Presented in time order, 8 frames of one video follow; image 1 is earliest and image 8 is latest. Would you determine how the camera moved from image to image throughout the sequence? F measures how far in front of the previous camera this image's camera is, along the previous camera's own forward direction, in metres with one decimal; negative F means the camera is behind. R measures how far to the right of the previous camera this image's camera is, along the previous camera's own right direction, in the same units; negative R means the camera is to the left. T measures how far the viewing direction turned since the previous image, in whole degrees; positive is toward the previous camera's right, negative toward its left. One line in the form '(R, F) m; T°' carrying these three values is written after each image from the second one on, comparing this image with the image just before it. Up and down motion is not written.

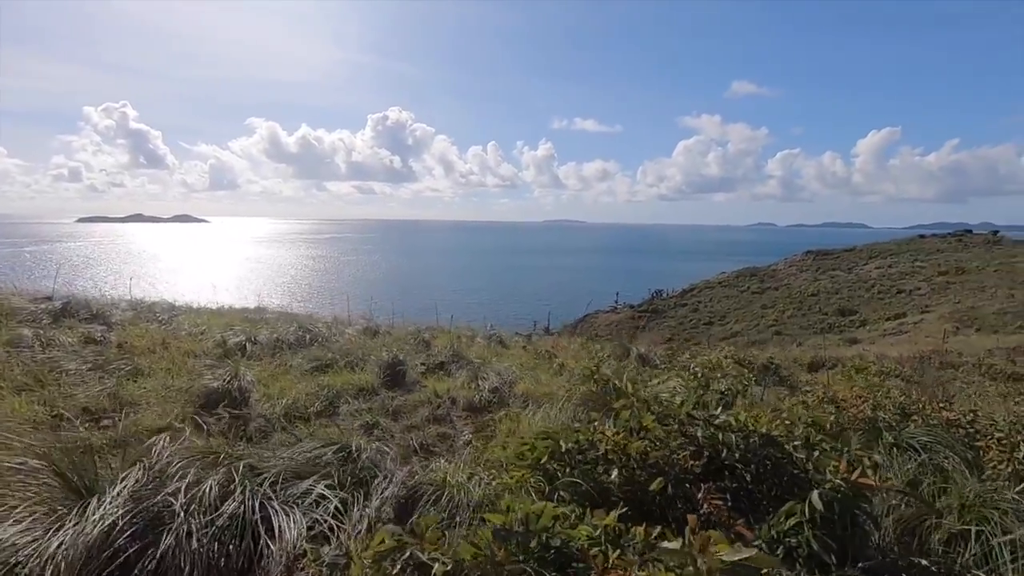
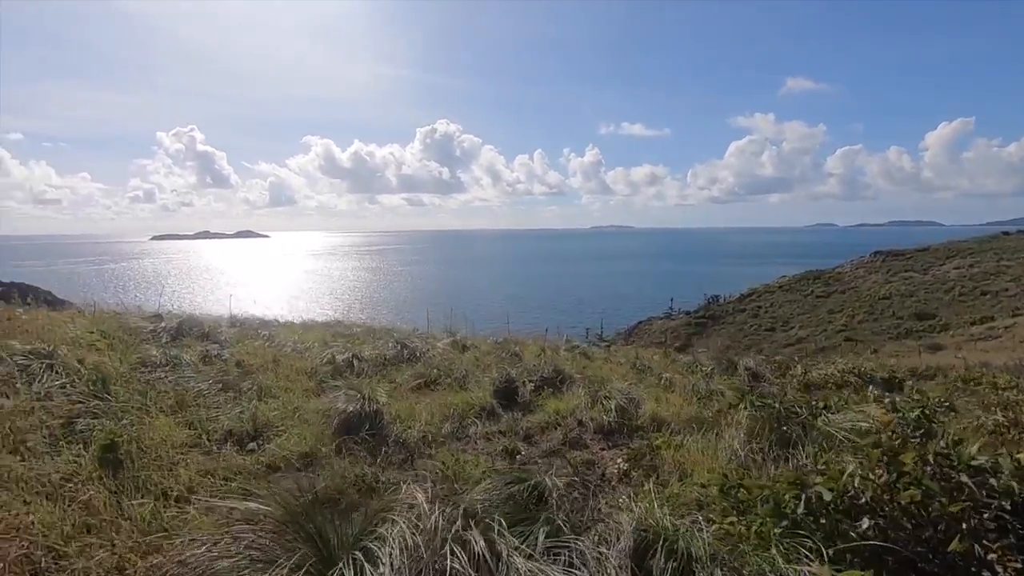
(-0.8, +0.2) m; -5°
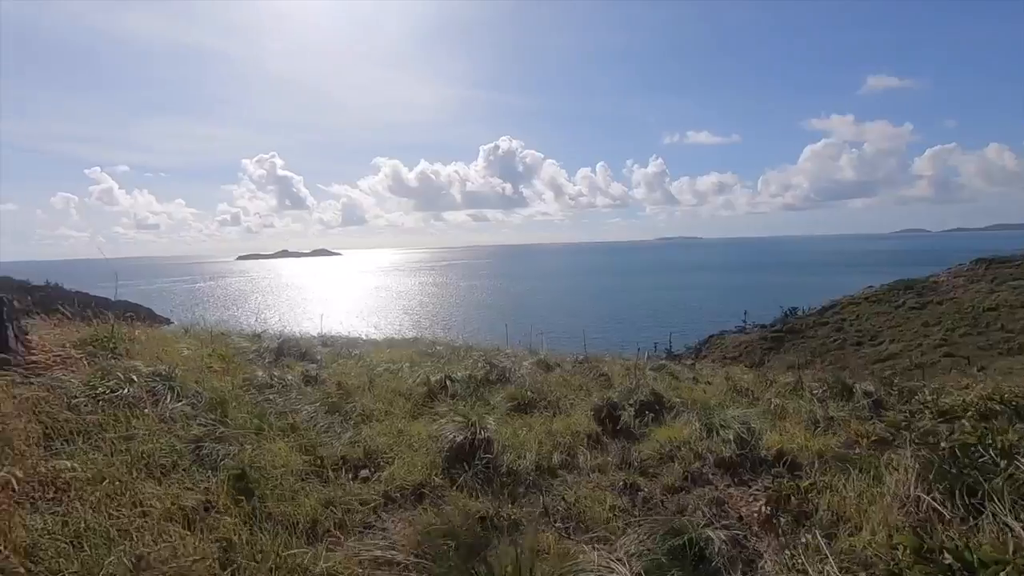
(-0.4, +0.2) m; -7°
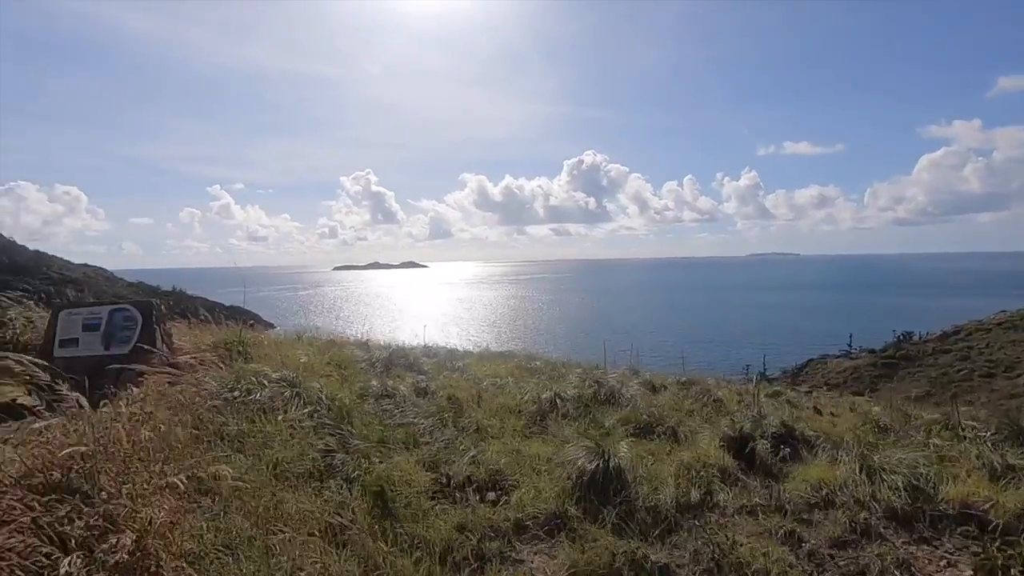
(-0.4, +0.2) m; -9°
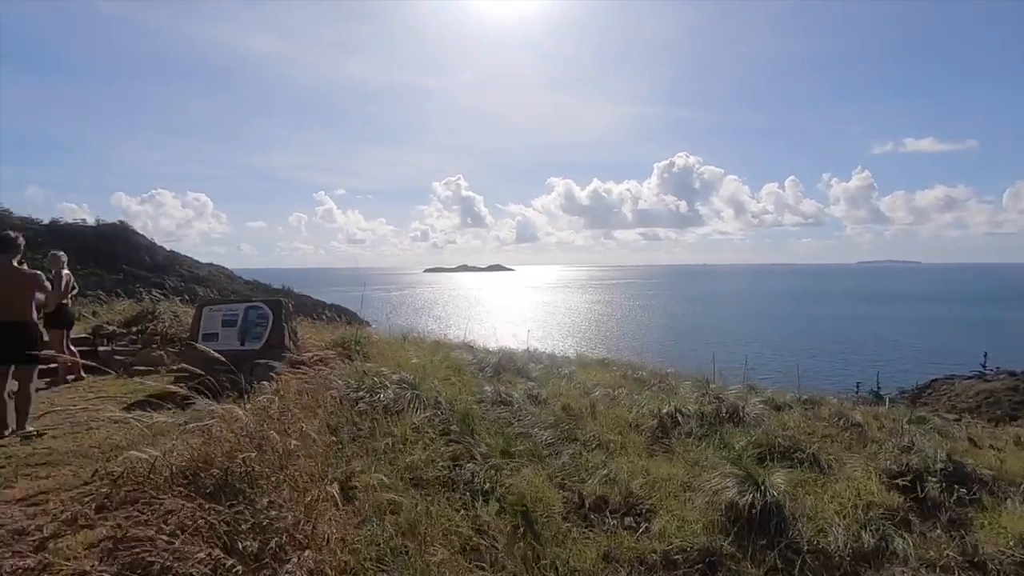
(-0.4, +0.2) m; -9°
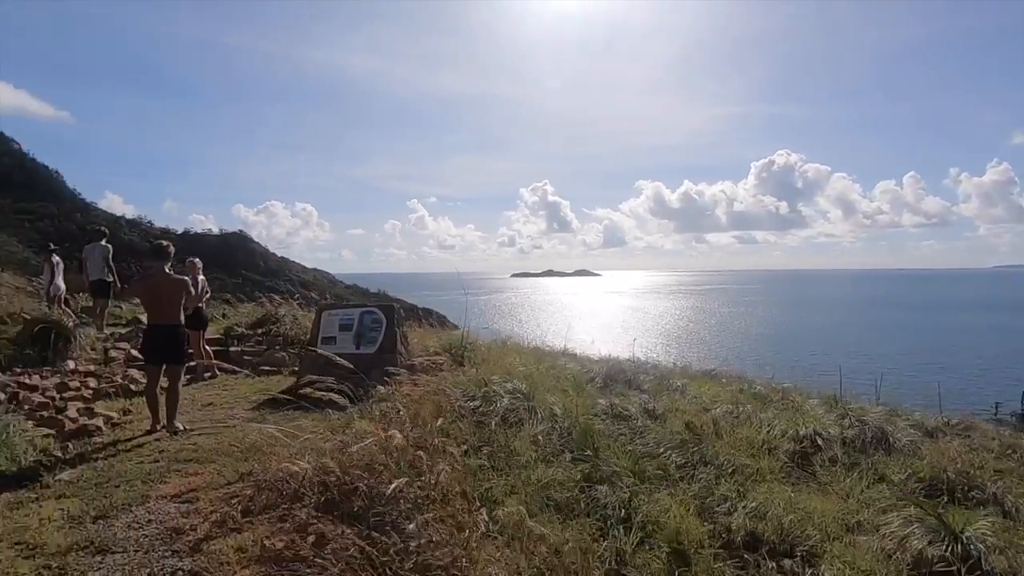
(-0.4, +0.2) m; -9°
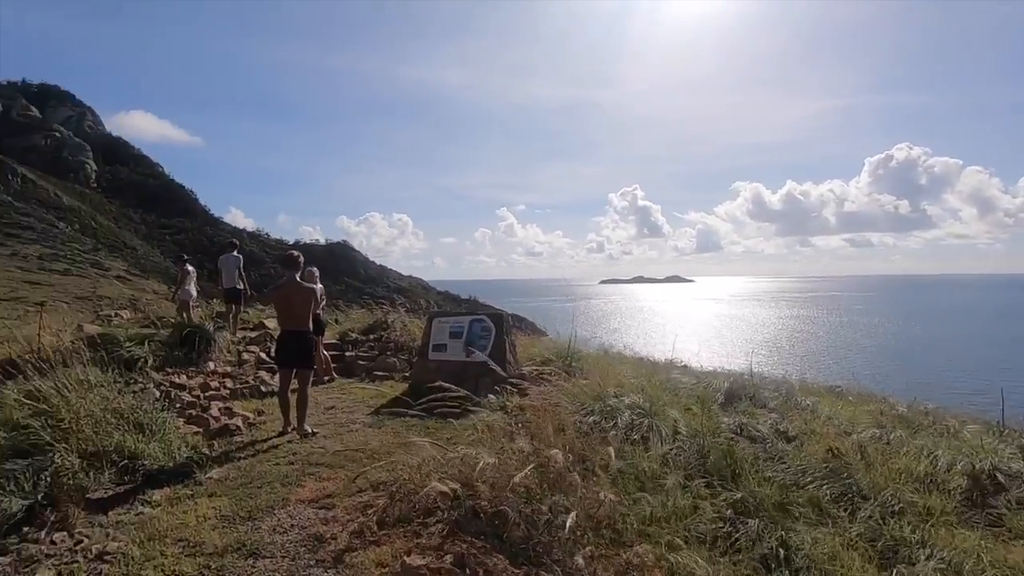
(-0.3, +0.2) m; -9°
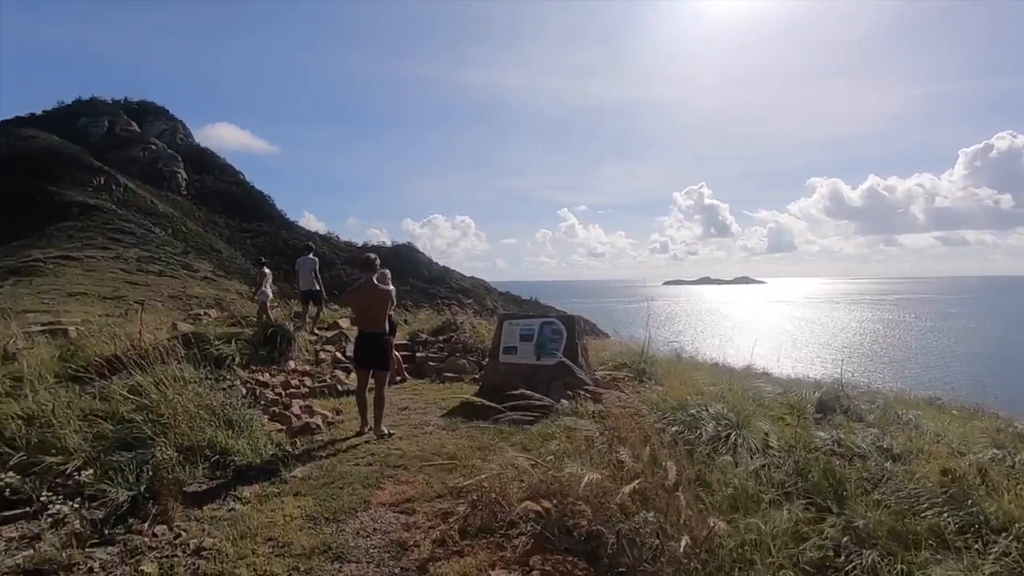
(-0.2, +0.1) m; -6°
